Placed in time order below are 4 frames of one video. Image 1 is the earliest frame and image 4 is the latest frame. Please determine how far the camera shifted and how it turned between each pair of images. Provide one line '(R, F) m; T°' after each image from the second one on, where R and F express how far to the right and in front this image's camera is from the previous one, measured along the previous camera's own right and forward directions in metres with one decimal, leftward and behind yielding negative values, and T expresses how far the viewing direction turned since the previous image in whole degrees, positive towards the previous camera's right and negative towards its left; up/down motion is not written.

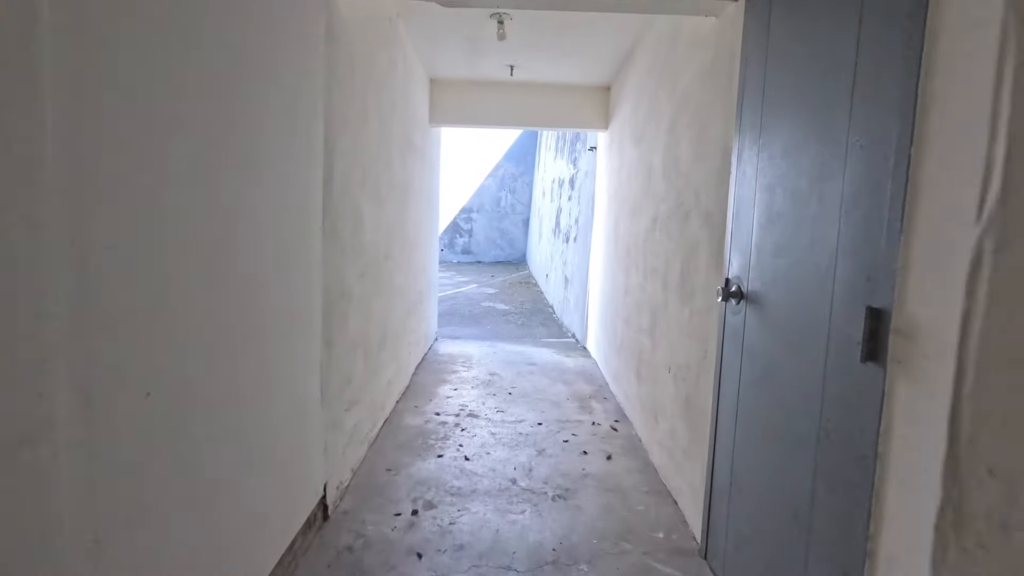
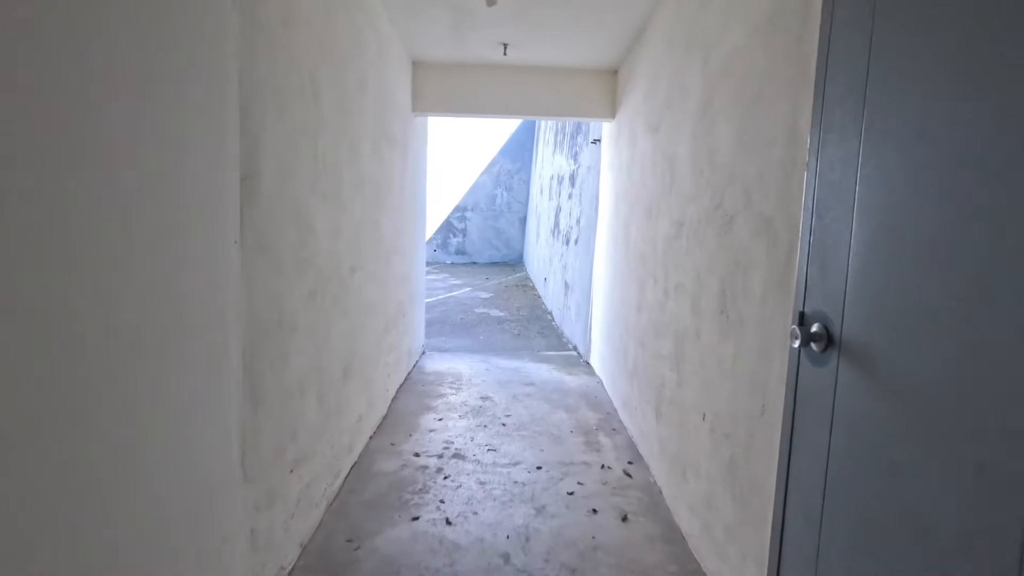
(0.0, +0.7) m; 0°
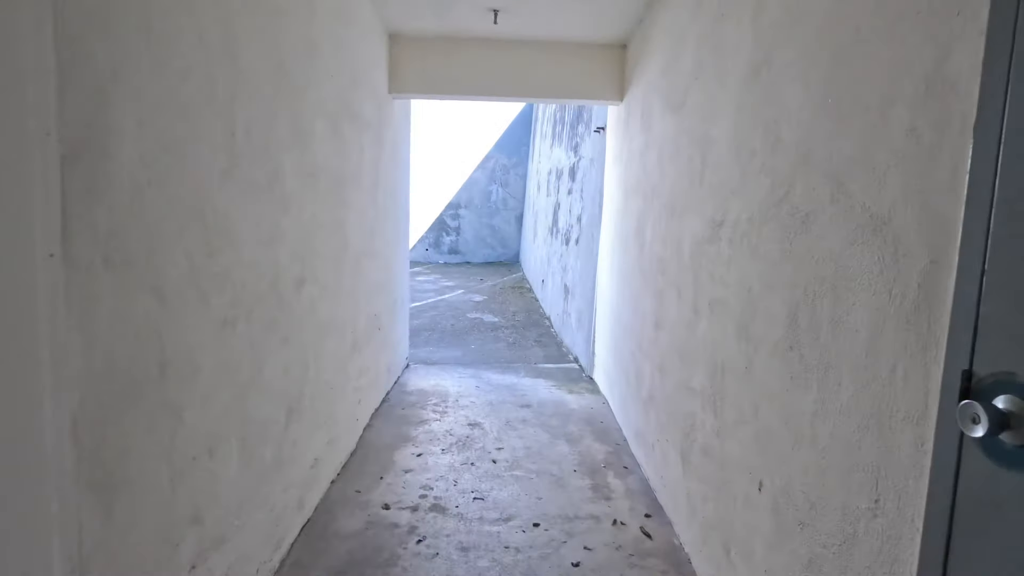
(0.0, +0.6) m; 0°
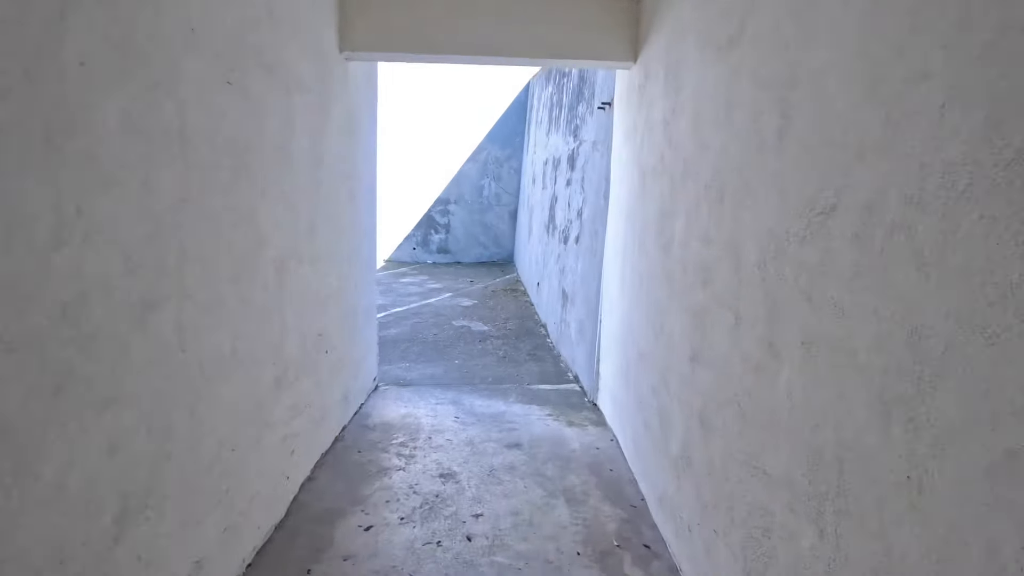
(+0.1, +0.9) m; 0°
